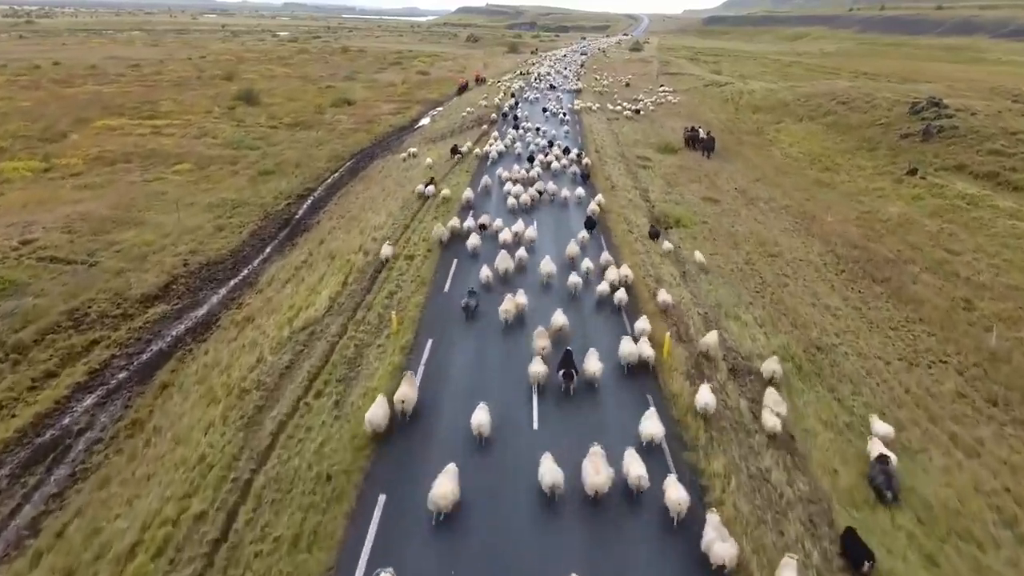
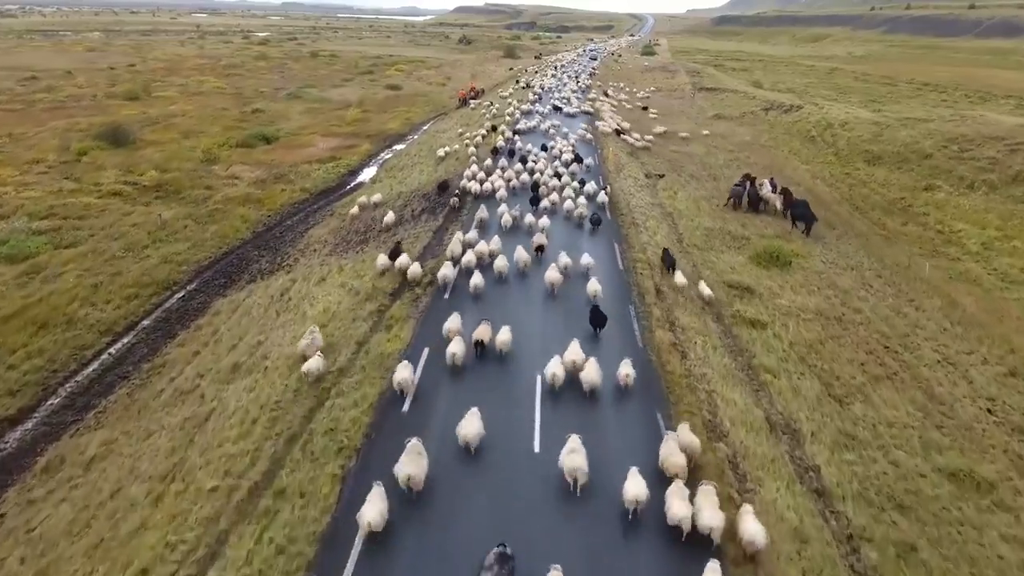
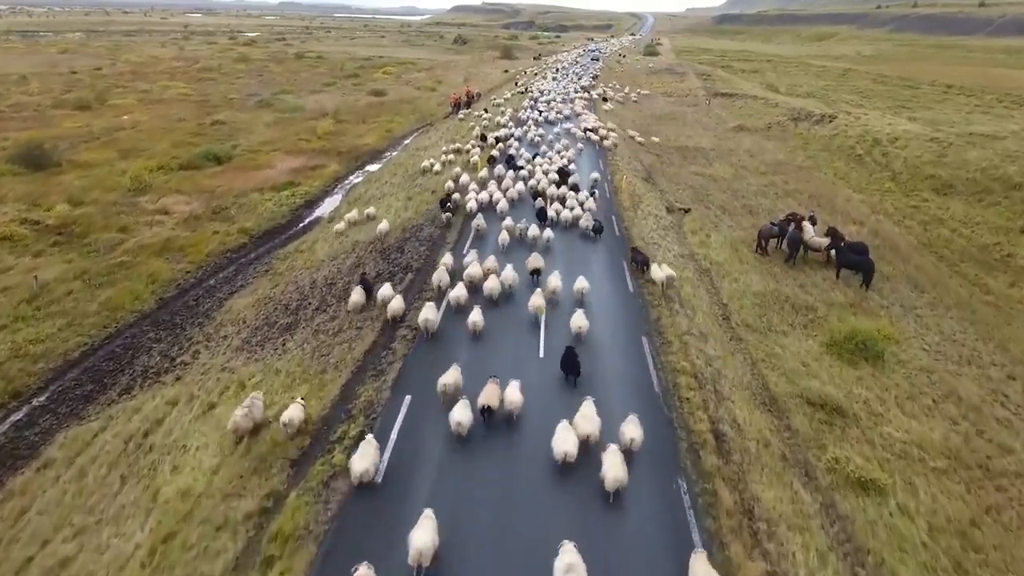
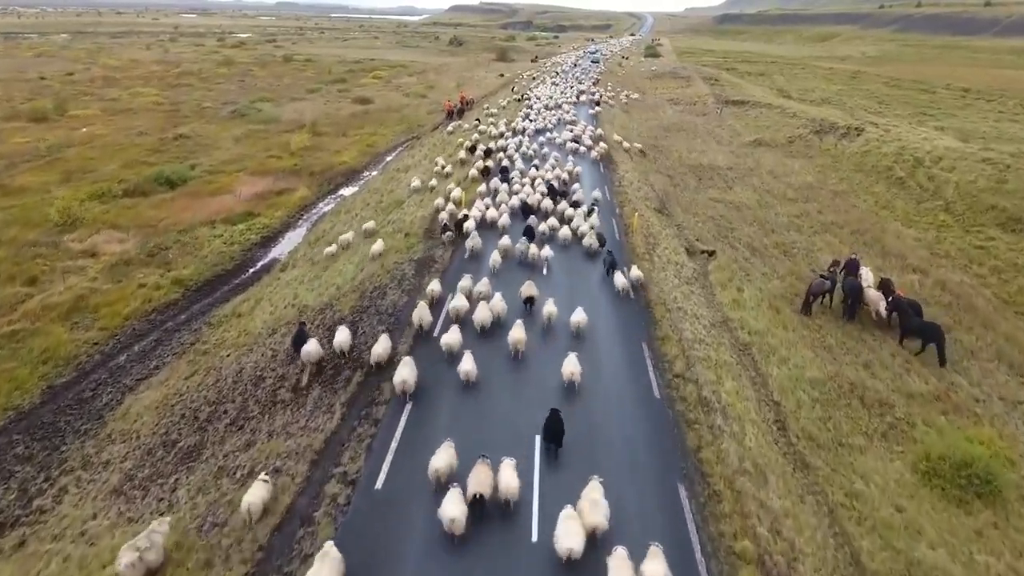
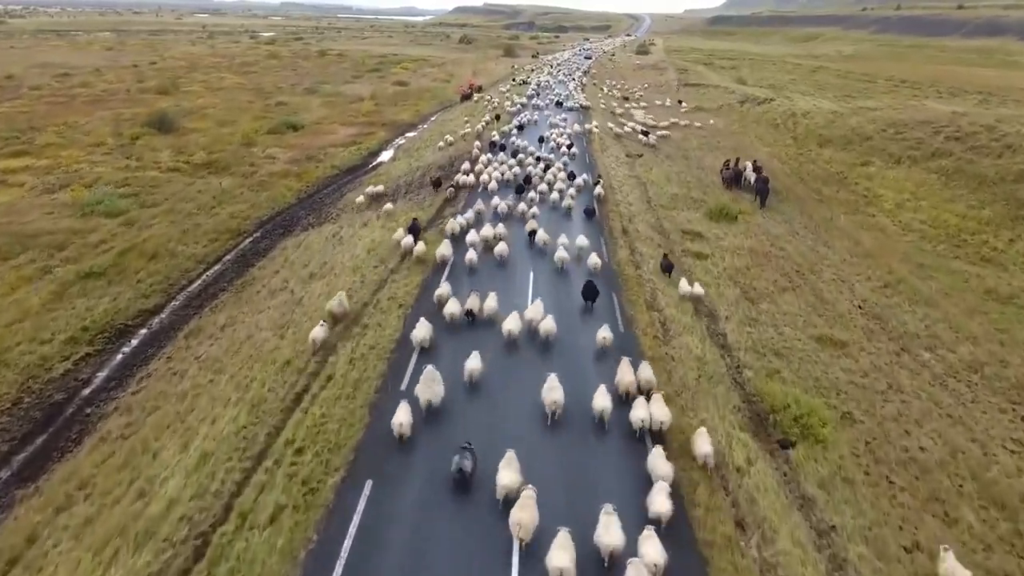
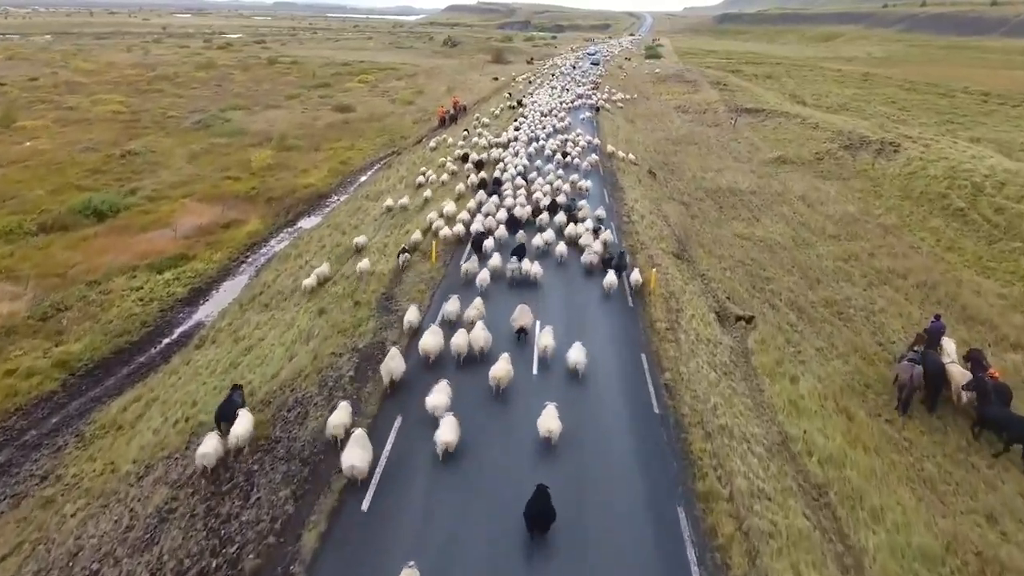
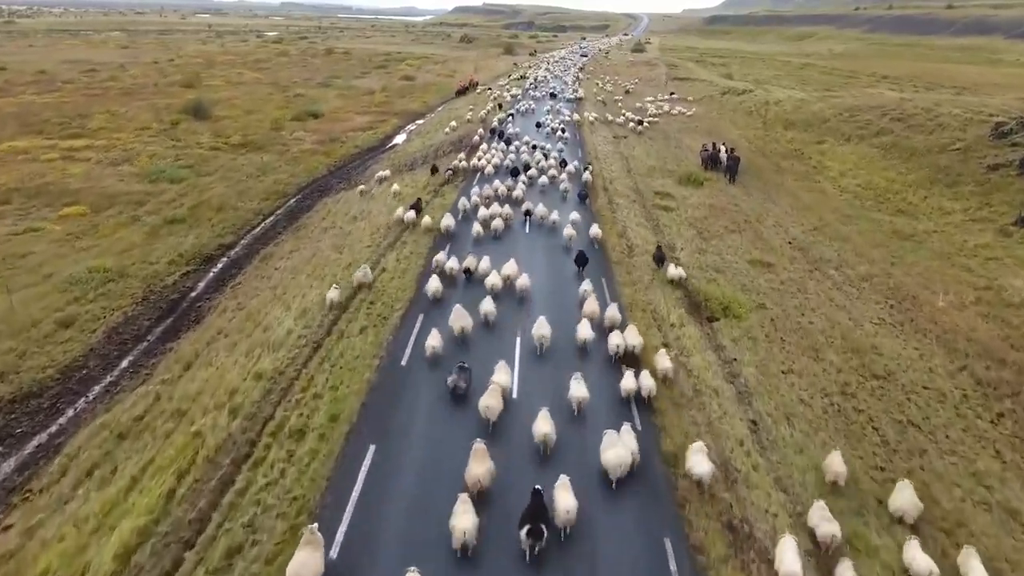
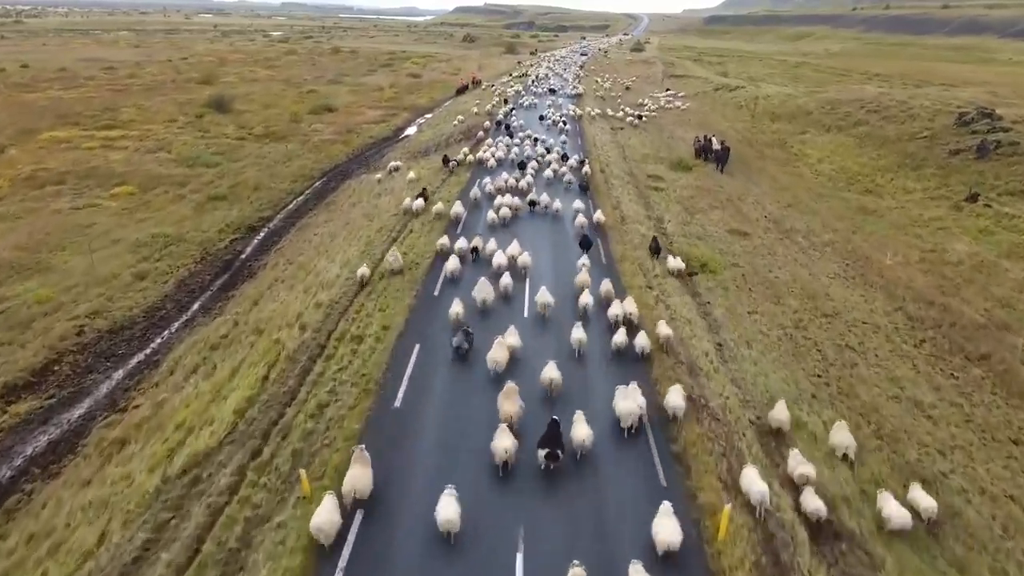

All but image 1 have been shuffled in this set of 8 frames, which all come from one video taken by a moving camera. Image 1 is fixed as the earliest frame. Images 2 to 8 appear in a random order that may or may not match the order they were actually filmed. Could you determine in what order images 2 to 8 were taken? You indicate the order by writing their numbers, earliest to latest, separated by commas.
8, 7, 5, 2, 3, 4, 6
